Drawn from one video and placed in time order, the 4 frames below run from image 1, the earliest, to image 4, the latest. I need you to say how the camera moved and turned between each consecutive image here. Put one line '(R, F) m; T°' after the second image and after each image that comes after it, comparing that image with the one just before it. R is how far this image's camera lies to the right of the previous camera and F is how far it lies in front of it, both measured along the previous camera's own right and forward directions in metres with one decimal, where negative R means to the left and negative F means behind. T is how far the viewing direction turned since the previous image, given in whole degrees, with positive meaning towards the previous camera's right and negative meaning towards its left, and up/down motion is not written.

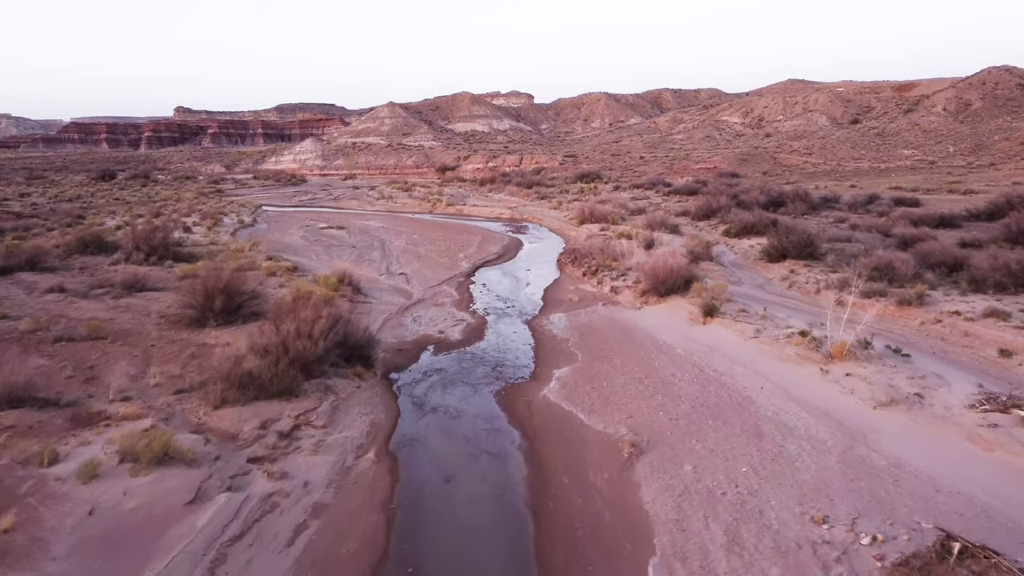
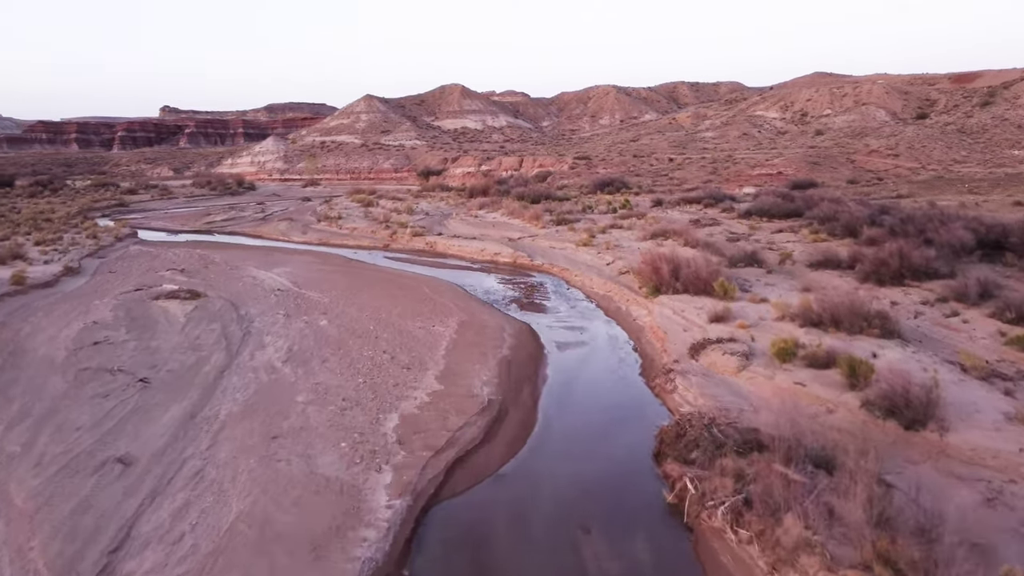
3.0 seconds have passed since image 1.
(-0.1, +10.2) m; 0°
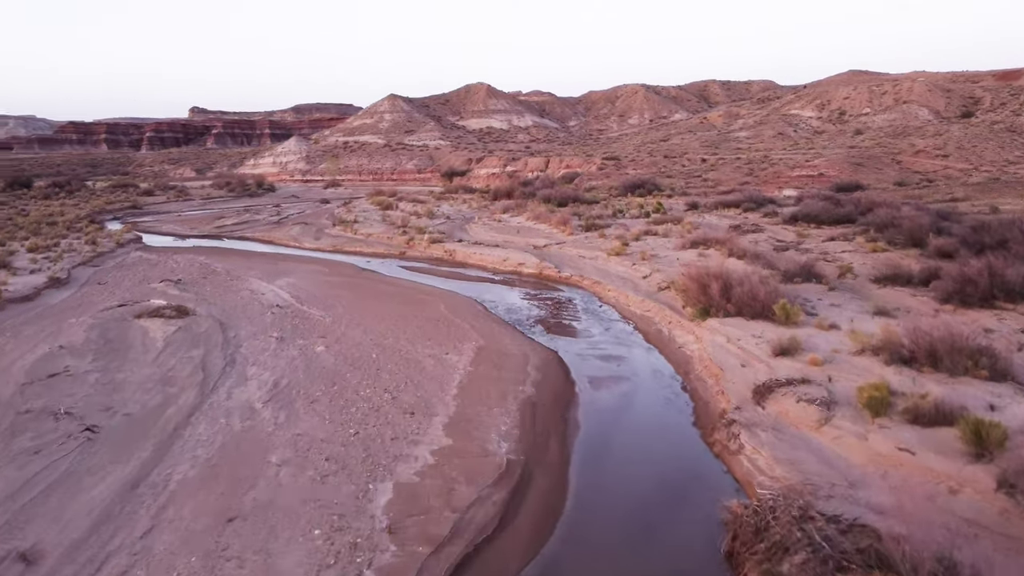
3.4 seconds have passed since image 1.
(0.0, +1.4) m; -2°
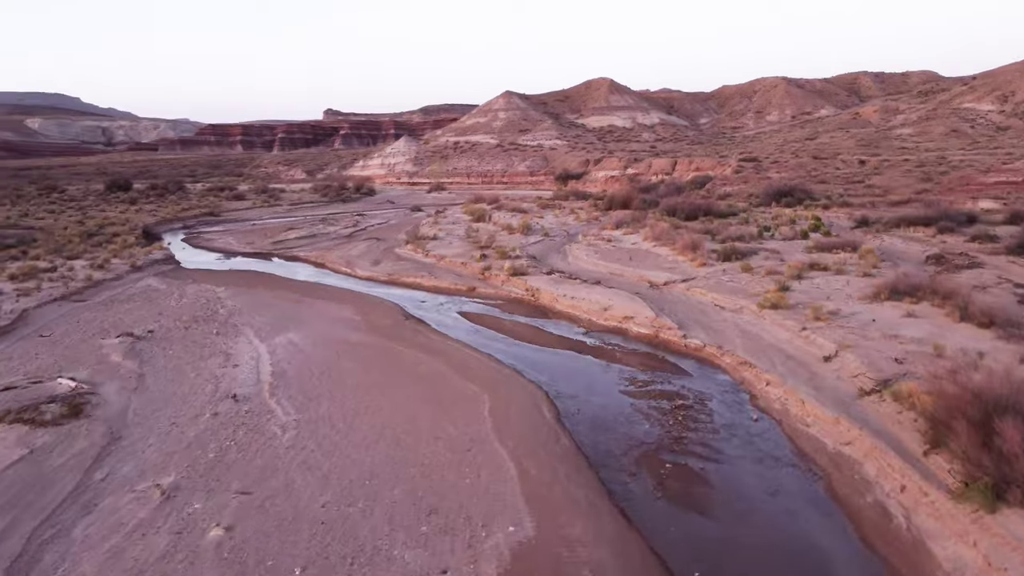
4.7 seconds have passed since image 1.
(+0.2, +4.4) m; -9°
